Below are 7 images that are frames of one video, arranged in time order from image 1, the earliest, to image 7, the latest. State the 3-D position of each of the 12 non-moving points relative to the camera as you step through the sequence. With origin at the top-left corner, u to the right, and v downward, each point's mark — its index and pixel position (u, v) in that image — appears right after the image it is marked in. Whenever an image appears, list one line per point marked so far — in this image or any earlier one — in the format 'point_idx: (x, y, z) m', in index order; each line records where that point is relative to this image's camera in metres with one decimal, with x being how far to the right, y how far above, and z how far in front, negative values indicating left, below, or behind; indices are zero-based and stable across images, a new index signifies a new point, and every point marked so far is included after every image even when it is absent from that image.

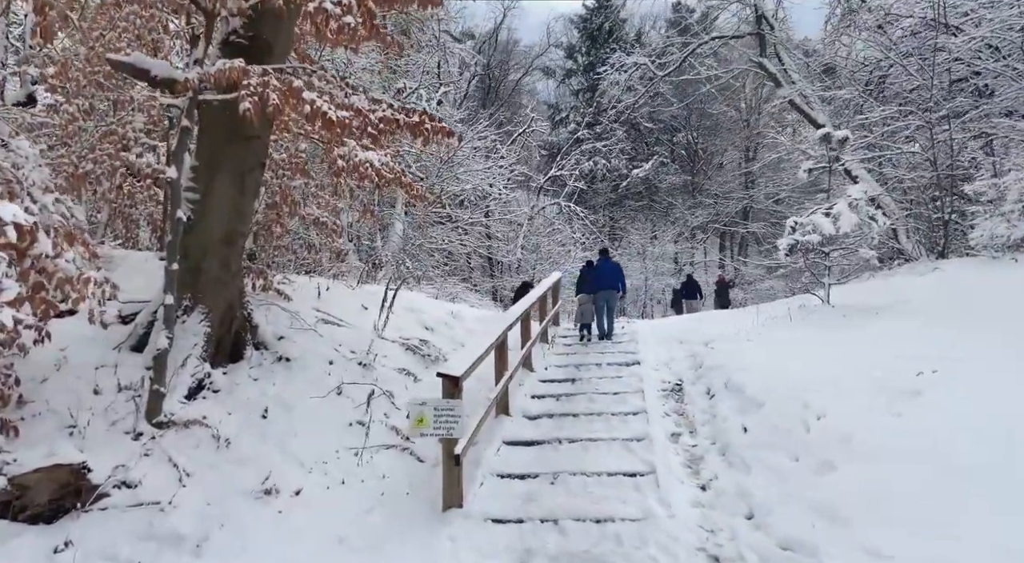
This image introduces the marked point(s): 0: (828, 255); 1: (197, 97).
0: (+3.7, +0.3, +8.6) m
1: (-2.3, +1.4, +5.5) m
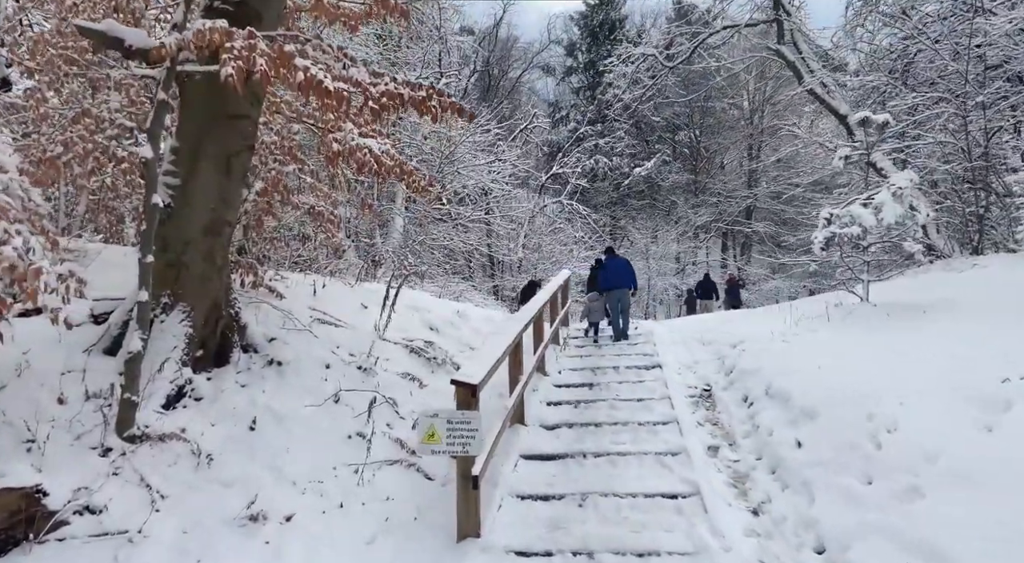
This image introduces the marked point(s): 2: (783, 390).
0: (+3.8, +0.3, +8.0) m
1: (-2.2, +1.4, +4.8) m
2: (+2.1, -0.8, +5.7) m
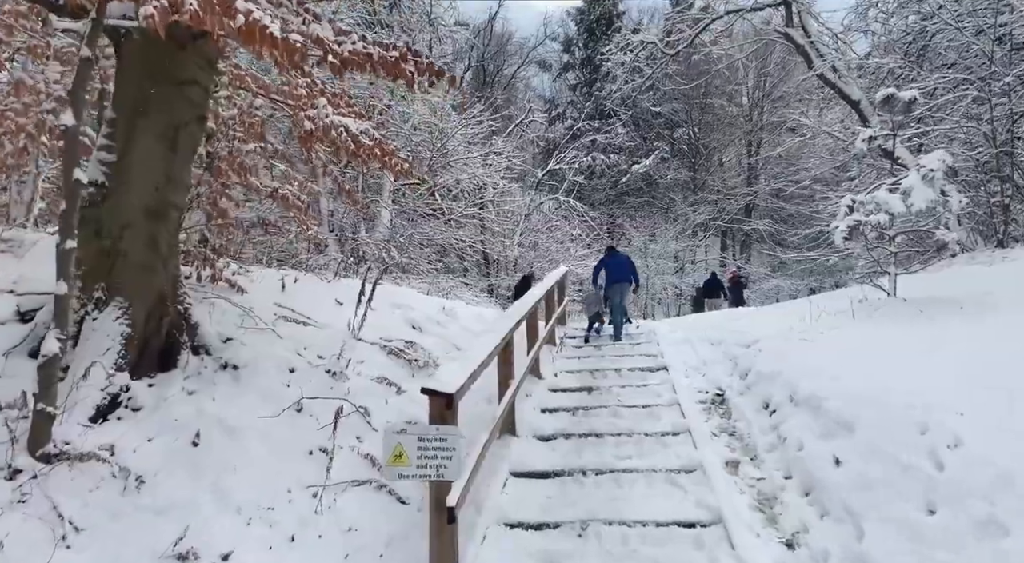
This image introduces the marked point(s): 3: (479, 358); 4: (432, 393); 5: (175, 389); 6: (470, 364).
0: (+3.7, +0.4, +7.3) m
1: (-2.3, +1.5, +4.1) m
2: (+2.0, -0.8, +5.0) m
3: (-0.2, -0.4, +4.4) m
4: (-0.4, -0.5, +3.4) m
5: (-2.1, -0.7, +4.7) m
6: (-0.2, -0.4, +4.0) m
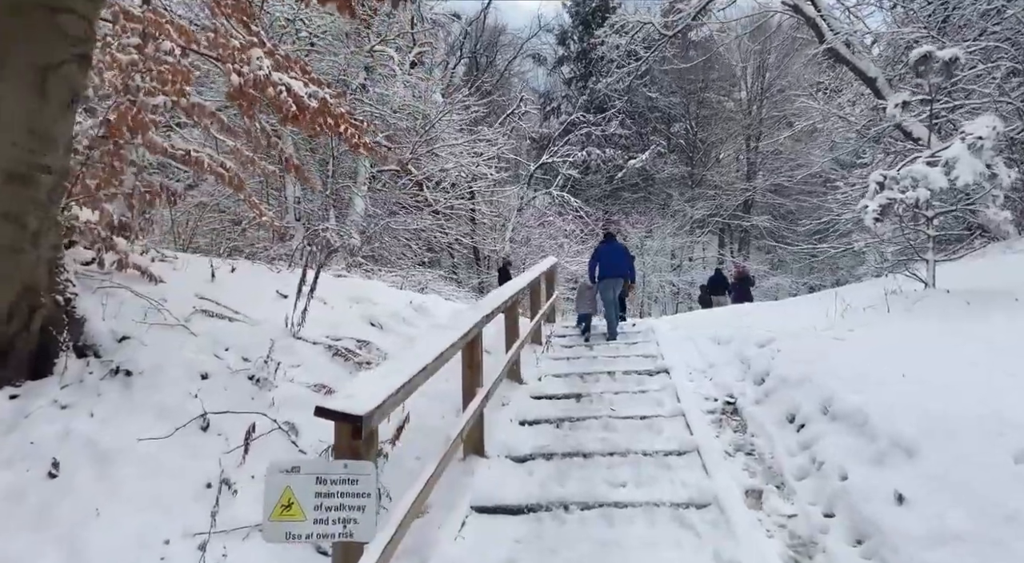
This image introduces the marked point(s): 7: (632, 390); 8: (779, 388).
0: (+3.5, +0.5, +6.3) m
1: (-2.5, +1.5, +3.1) m
2: (+1.8, -0.7, +4.0) m
3: (-0.4, -0.3, +3.3) m
4: (-0.5, -0.4, +2.3) m
5: (-2.3, -0.6, +3.6) m
6: (-0.4, -0.4, +3.0) m
7: (+1.0, -0.9, +5.9) m
8: (+1.8, -0.7, +5.0) m
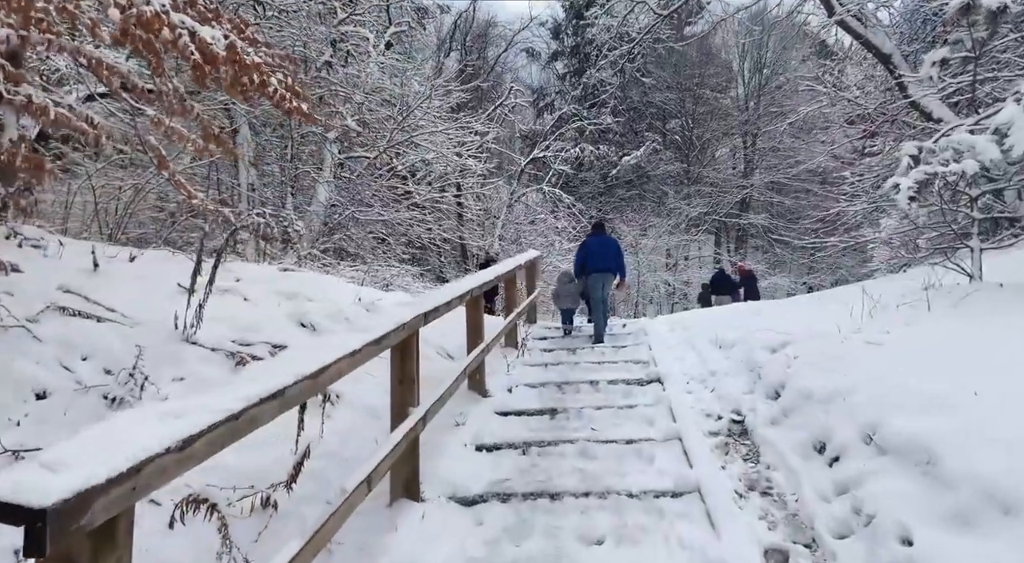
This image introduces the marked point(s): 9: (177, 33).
0: (+3.2, +0.6, +5.3) m
1: (-2.7, +1.6, +2.0) m
2: (+1.6, -0.6, +3.0) m
3: (-0.6, -0.3, +2.3) m
4: (-0.8, -0.4, +1.3) m
5: (-2.6, -0.5, +2.6) m
6: (-0.7, -0.3, +2.0) m
7: (+0.7, -0.8, +4.9) m
8: (+1.5, -0.7, +4.0) m
9: (-1.9, +1.4, +4.0) m
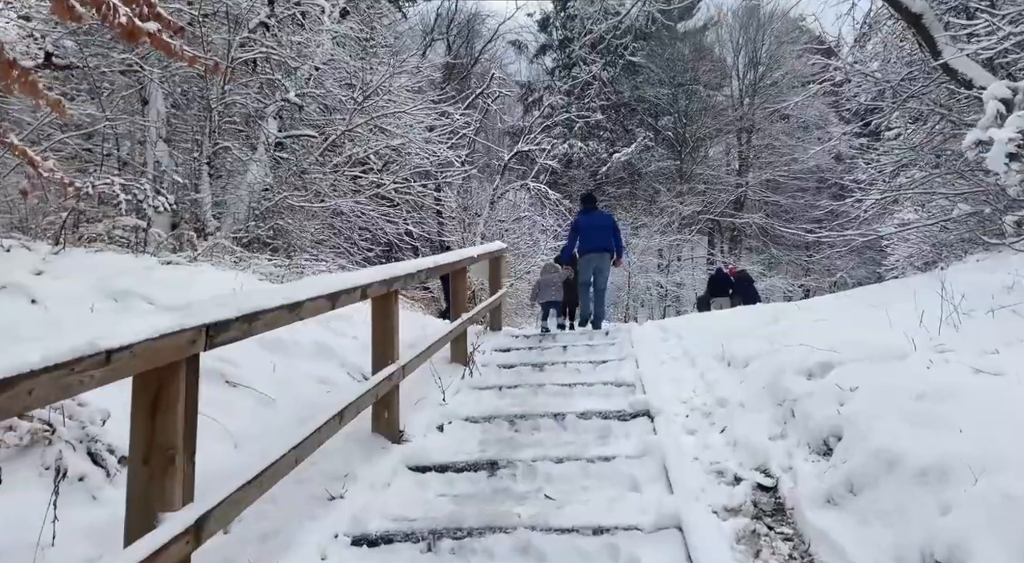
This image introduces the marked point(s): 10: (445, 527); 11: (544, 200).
0: (+2.9, +0.6, +3.7) m
1: (-3.0, +1.6, +0.4) m
2: (+1.3, -0.6, +1.4) m
3: (-1.0, -0.2, +0.7) m
4: (-1.1, -0.3, -0.3) m
5: (-2.9, -0.5, +1.0) m
6: (-1.0, -0.3, +0.4) m
7: (+0.3, -0.8, +3.3) m
8: (+1.2, -0.6, +2.4) m
9: (-2.3, +1.4, +2.4) m
10: (-0.2, -0.9, +2.6) m
11: (+0.7, +2.1, +17.8) m
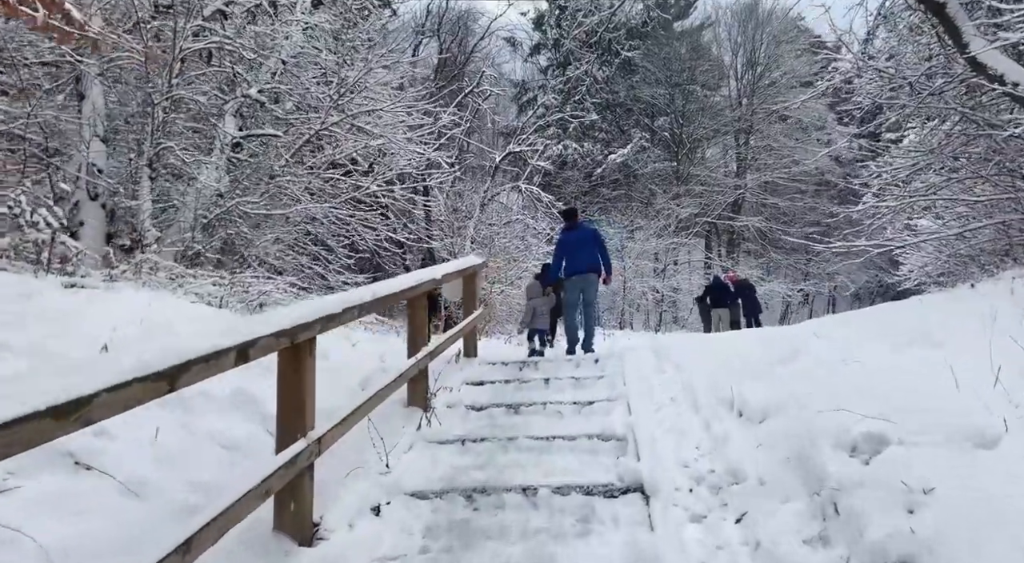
0: (+2.7, +0.4, +2.9) m
1: (-3.2, +1.5, -0.5) m
2: (+1.1, -0.8, +0.5) m
3: (-1.1, -0.4, -0.2) m
4: (-1.3, -0.5, -1.2) m
5: (-3.1, -0.7, +0.1) m
6: (-1.2, -0.4, -0.5) m
7: (+0.1, -1.0, +2.5) m
8: (+1.0, -0.8, +1.6) m
9: (-2.4, +1.3, +1.5) m
10: (-0.4, -1.0, +1.7) m
11: (+0.4, +1.9, +17.0) m
